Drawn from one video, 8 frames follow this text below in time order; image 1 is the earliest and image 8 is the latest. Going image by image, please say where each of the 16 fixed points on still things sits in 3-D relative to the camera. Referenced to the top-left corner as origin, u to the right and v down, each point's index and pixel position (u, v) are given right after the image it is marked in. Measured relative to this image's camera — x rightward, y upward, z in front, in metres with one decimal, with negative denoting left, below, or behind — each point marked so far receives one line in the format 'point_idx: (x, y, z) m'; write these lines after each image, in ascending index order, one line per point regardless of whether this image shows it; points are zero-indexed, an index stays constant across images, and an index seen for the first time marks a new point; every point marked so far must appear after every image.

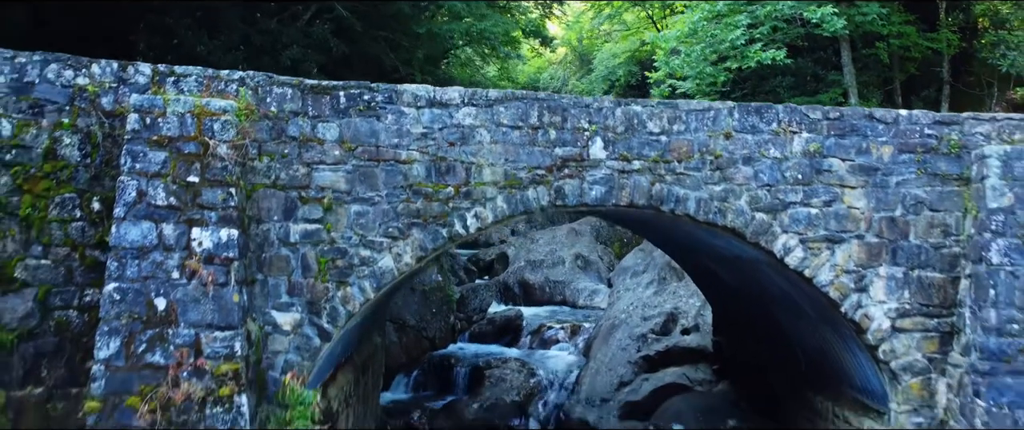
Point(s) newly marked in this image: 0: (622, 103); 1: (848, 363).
0: (+0.6, +0.6, +4.6) m
1: (+1.9, -0.9, +5.1) m
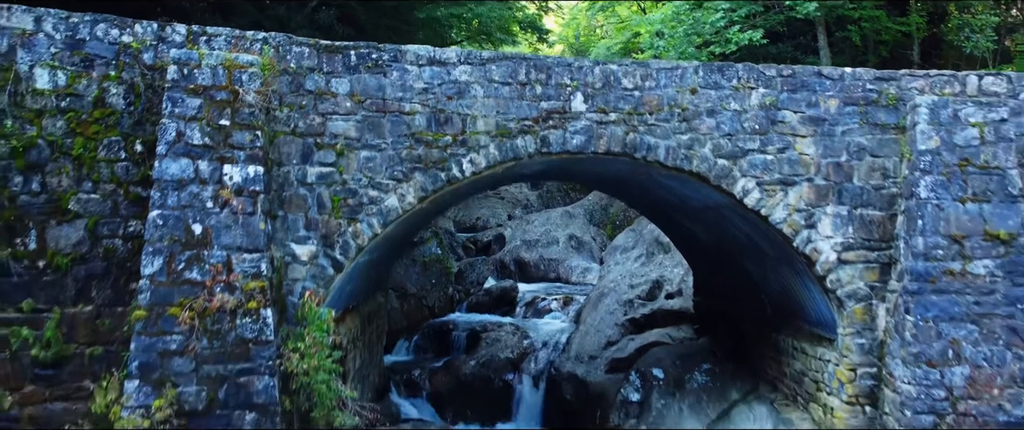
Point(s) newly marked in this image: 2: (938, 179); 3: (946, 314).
0: (+0.5, +0.9, +5.2) m
1: (+1.9, -0.5, +5.7) m
2: (+2.3, +0.2, +4.8) m
3: (+2.2, -0.5, +4.6) m
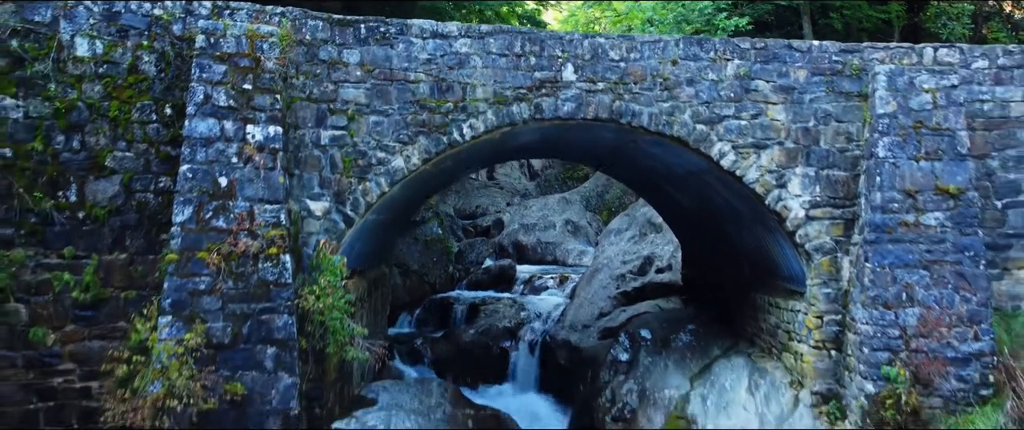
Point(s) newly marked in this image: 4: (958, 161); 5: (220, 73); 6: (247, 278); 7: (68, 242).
0: (+0.5, +1.1, +5.7) m
1: (+1.8, -0.3, +6.2) m
2: (+2.2, +0.4, +5.2) m
3: (+2.2, -0.3, +5.1) m
4: (+2.6, +0.3, +5.2) m
5: (-1.7, +0.8, +5.1) m
6: (-1.5, -0.3, +4.9) m
7: (-2.5, -0.2, +5.1) m
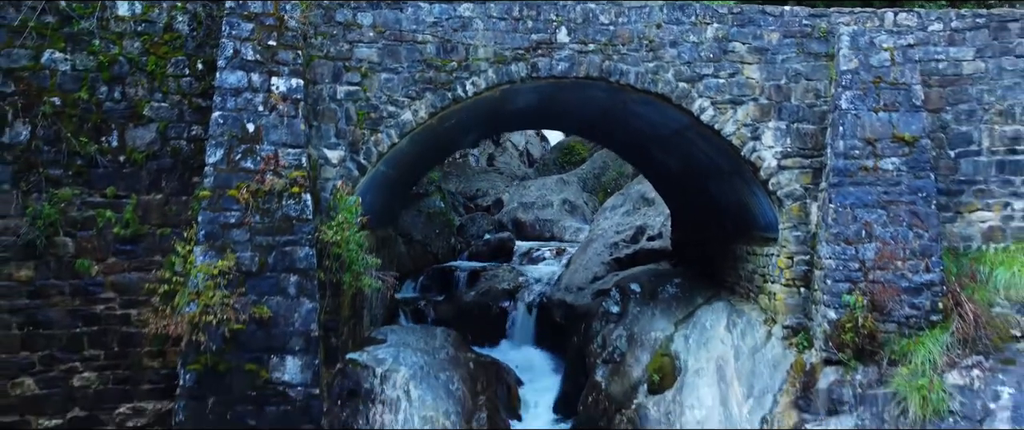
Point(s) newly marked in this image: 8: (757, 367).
0: (+0.5, +1.5, +6.3) m
1: (+1.8, +0.1, +6.7) m
2: (+2.2, +0.8, +5.8) m
3: (+2.2, +0.1, +5.7) m
4: (+2.6, +0.7, +5.7) m
5: (-1.7, +1.2, +5.6) m
6: (-1.5, 0.0, +5.5) m
7: (-2.6, +0.2, +5.7) m
8: (+1.6, -1.0, +6.0) m
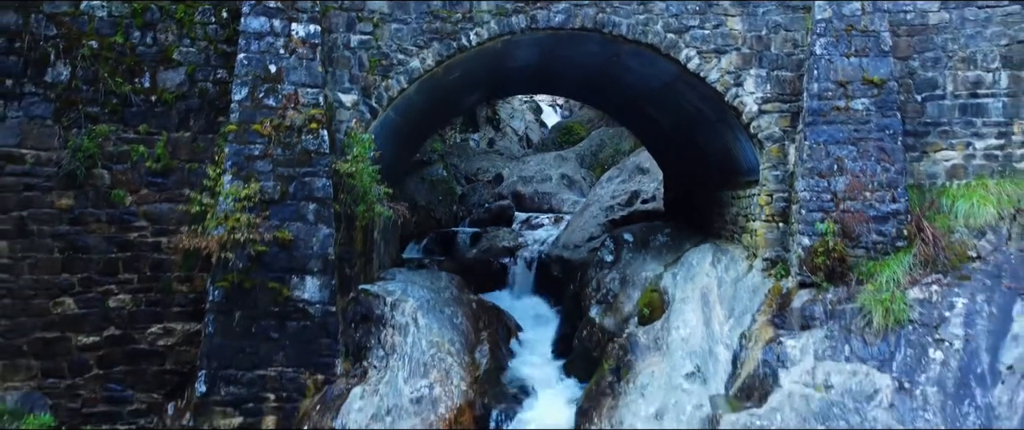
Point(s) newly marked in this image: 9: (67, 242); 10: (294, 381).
0: (+0.5, +1.9, +6.8) m
1: (+1.8, +0.5, +7.2) m
2: (+2.2, +1.2, +6.3) m
3: (+2.2, +0.5, +6.2) m
4: (+2.6, +1.1, +6.2) m
5: (-1.7, +1.6, +6.1) m
6: (-1.5, +0.5, +6.0) m
7: (-2.5, +0.7, +6.2) m
8: (+1.6, -0.5, +6.5) m
9: (-3.0, -0.2, +6.0) m
10: (-1.4, -1.1, +5.8) m
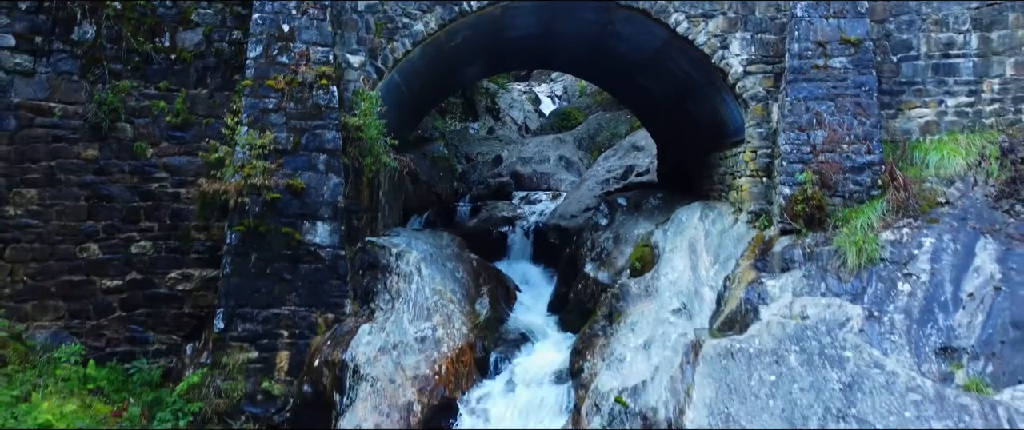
0: (+0.5, +2.3, +7.1) m
1: (+1.8, +0.9, +7.6) m
2: (+2.2, +1.6, +6.7) m
3: (+2.2, +0.9, +6.5) m
4: (+2.6, +1.5, +6.6) m
5: (-1.7, +2.0, +6.5) m
6: (-1.5, +0.8, +6.4) m
7: (-2.6, +1.0, +6.6) m
8: (+1.6, -0.2, +6.9) m
9: (-3.0, +0.2, +6.4) m
10: (-1.4, -0.7, +6.2) m
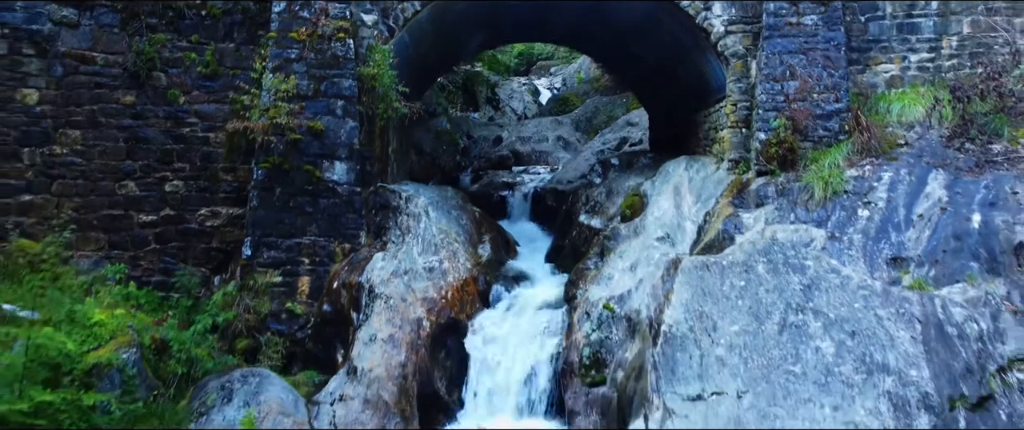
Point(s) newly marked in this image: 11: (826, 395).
0: (+0.5, +2.8, +7.8) m
1: (+1.8, +1.3, +8.2) m
2: (+2.2, +2.0, +7.3) m
3: (+2.2, +1.3, +7.2) m
4: (+2.6, +1.9, +7.3) m
5: (-1.7, +2.4, +7.2) m
6: (-1.5, +1.3, +7.0) m
7: (-2.6, +1.5, +7.2) m
8: (+1.6, +0.3, +7.5) m
9: (-3.0, +0.6, +7.0) m
10: (-1.4, -0.3, +6.8) m
11: (+1.6, -0.9, +4.6) m
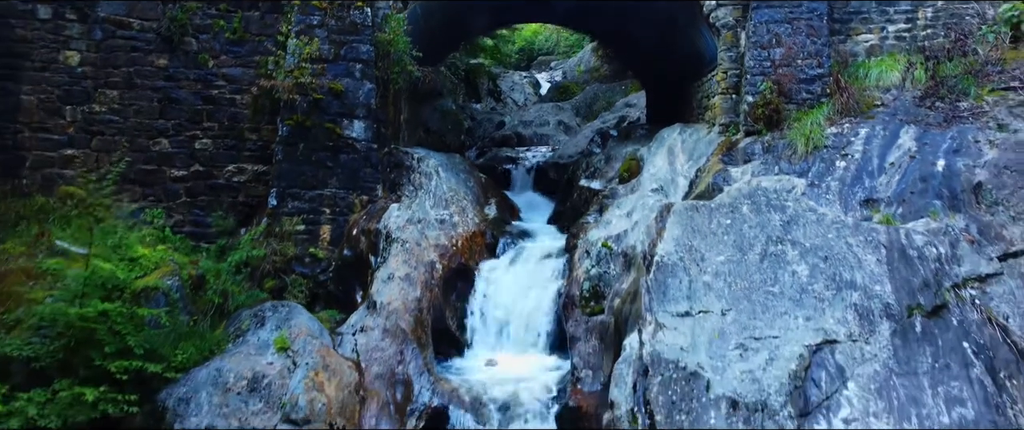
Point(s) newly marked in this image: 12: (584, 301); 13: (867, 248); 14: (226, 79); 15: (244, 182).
0: (+0.5, +3.1, +8.3) m
1: (+1.9, +1.7, +8.8) m
2: (+2.3, +2.4, +7.9) m
3: (+2.3, +1.7, +7.7) m
4: (+2.6, +2.3, +7.8) m
5: (-1.6, +2.8, +7.7) m
6: (-1.4, +1.7, +7.5) m
7: (-2.5, +1.9, +7.7) m
8: (+1.7, +0.6, +8.0) m
9: (-3.0, +1.0, +7.6) m
10: (-1.4, +0.1, +7.3) m
11: (+1.6, -0.5, +5.1) m
12: (+0.5, -0.6, +6.0) m
13: (+2.2, -0.2, +5.5) m
14: (-2.5, +1.2, +7.7) m
15: (-2.3, +0.3, +7.7) m
